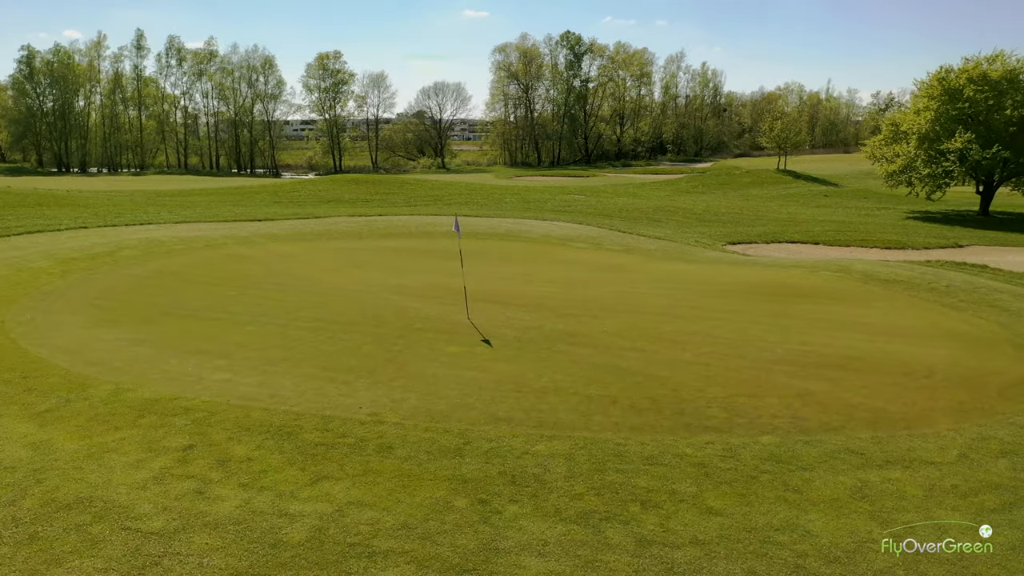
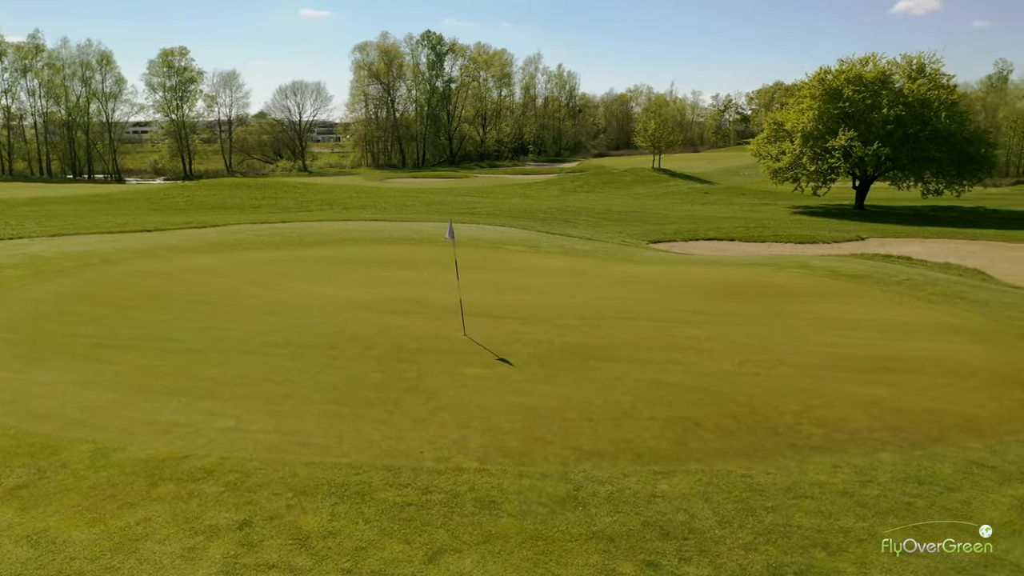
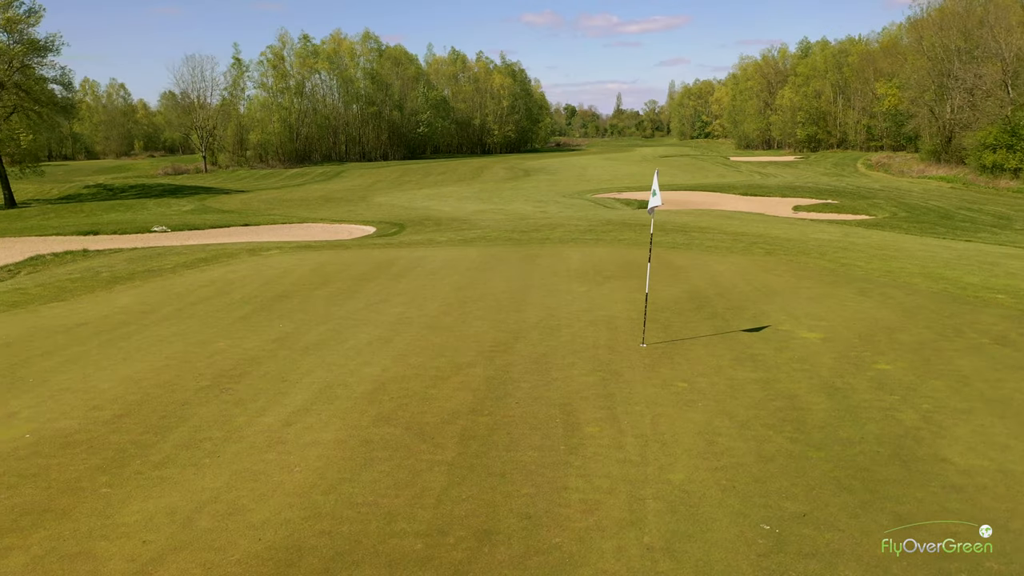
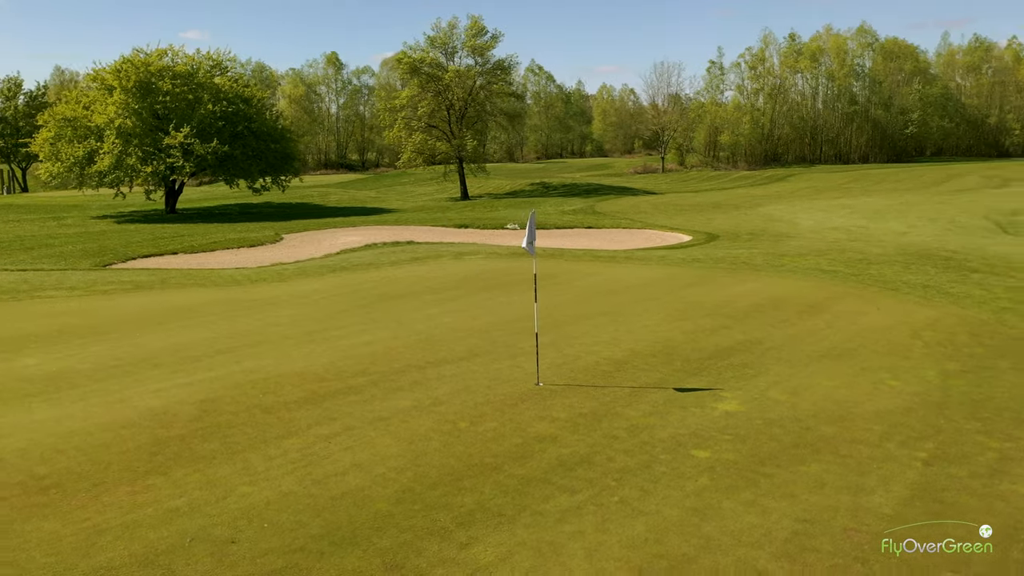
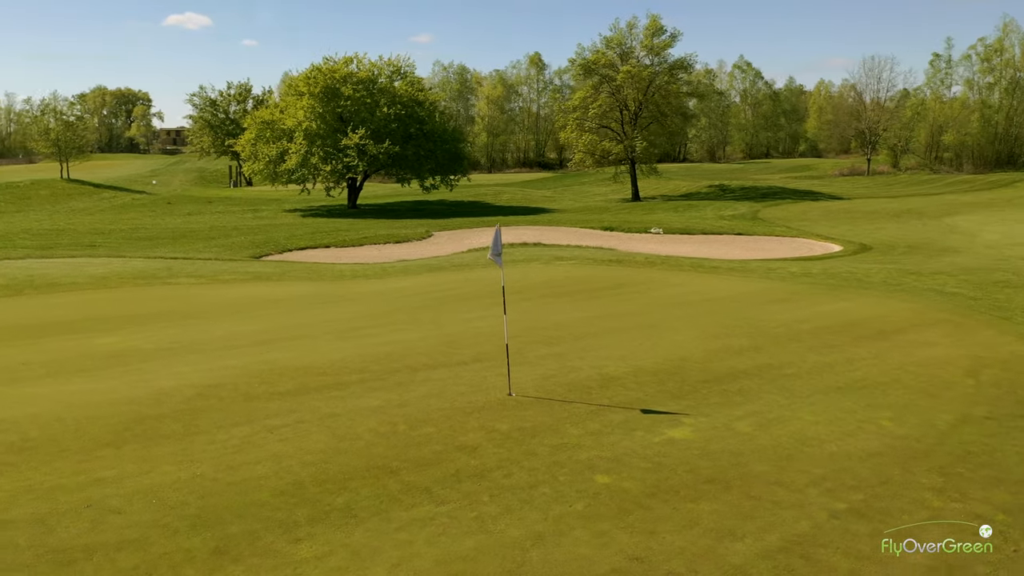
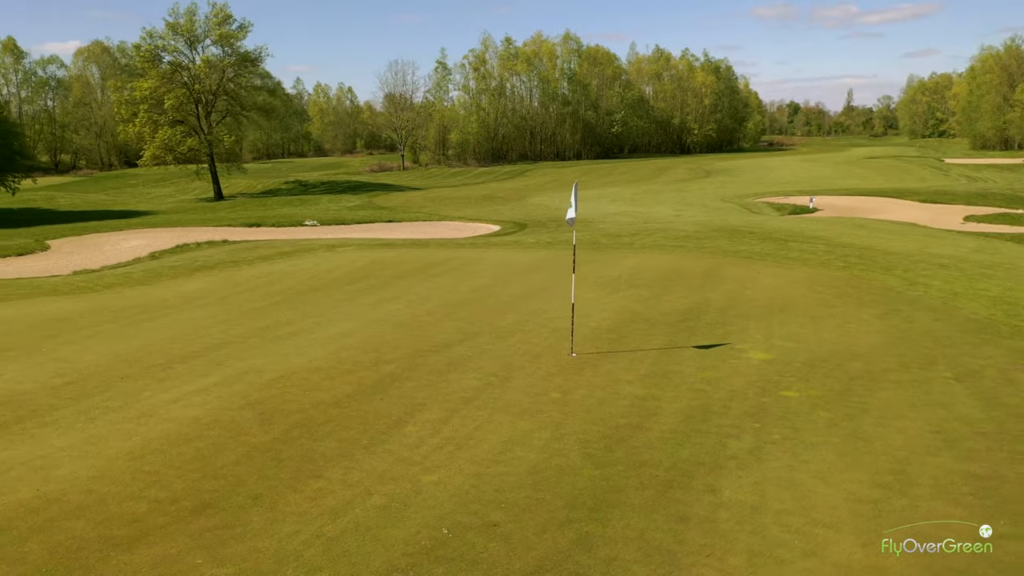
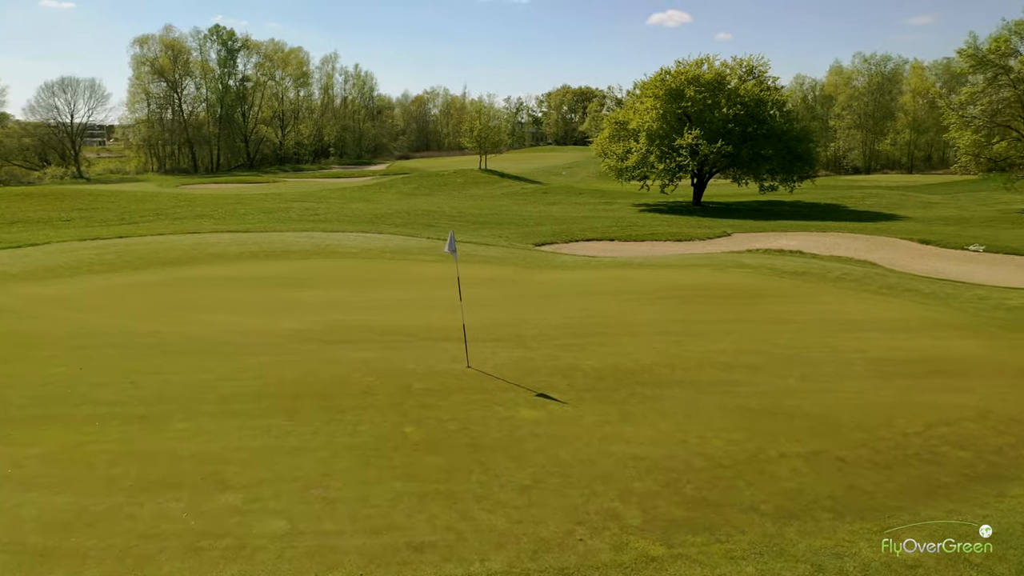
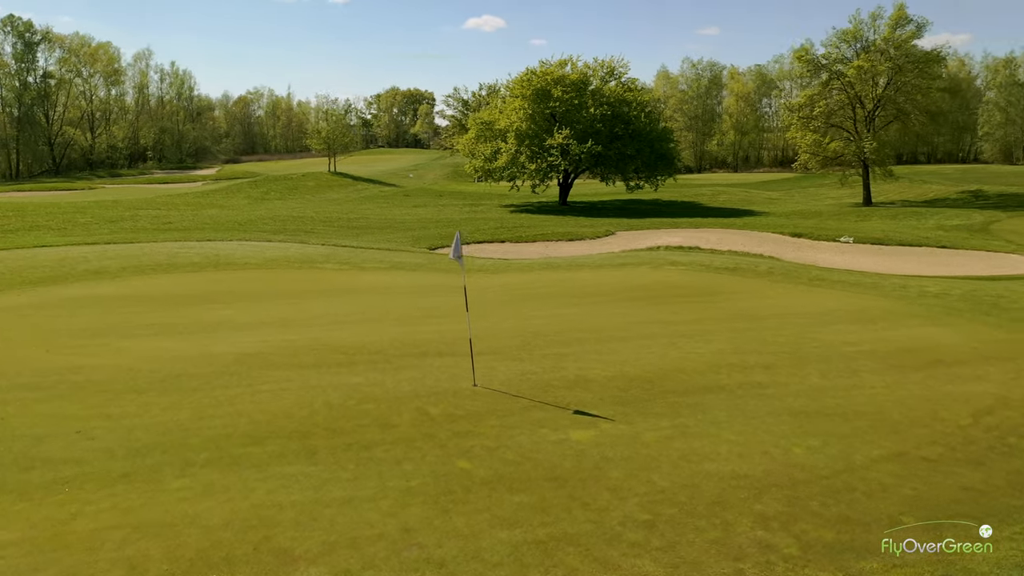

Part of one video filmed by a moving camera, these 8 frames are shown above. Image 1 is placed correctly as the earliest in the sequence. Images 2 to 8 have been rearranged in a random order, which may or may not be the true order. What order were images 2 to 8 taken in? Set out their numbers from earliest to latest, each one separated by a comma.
2, 7, 8, 5, 4, 6, 3
